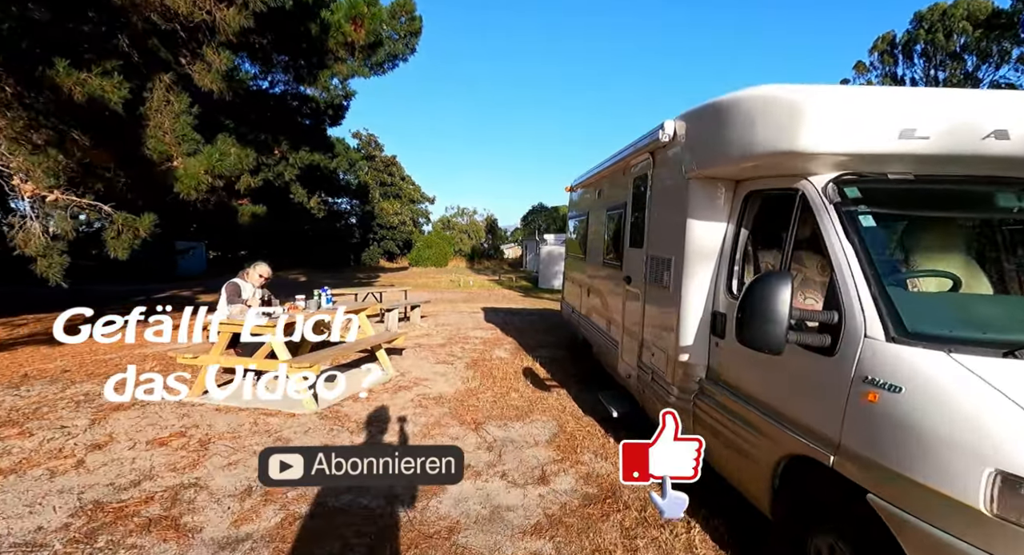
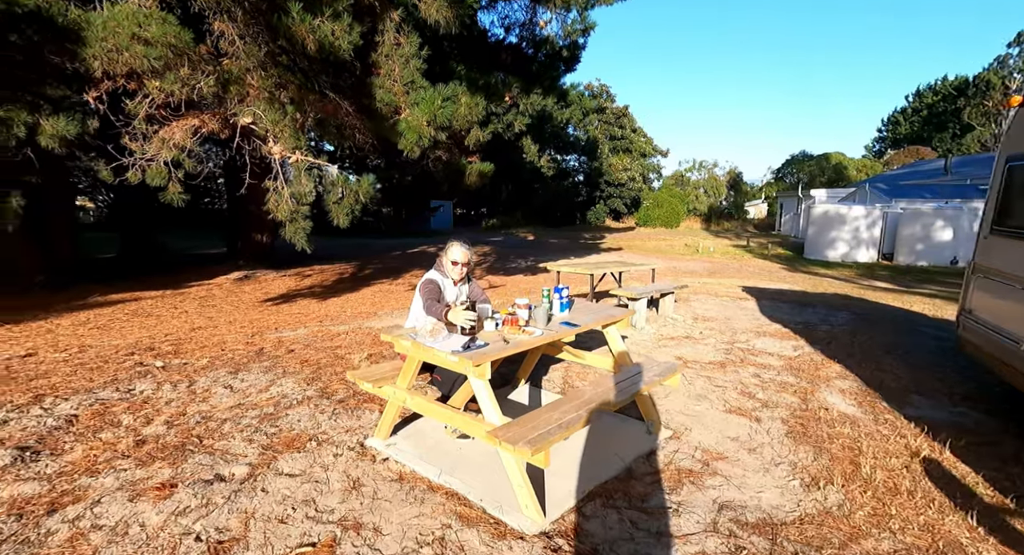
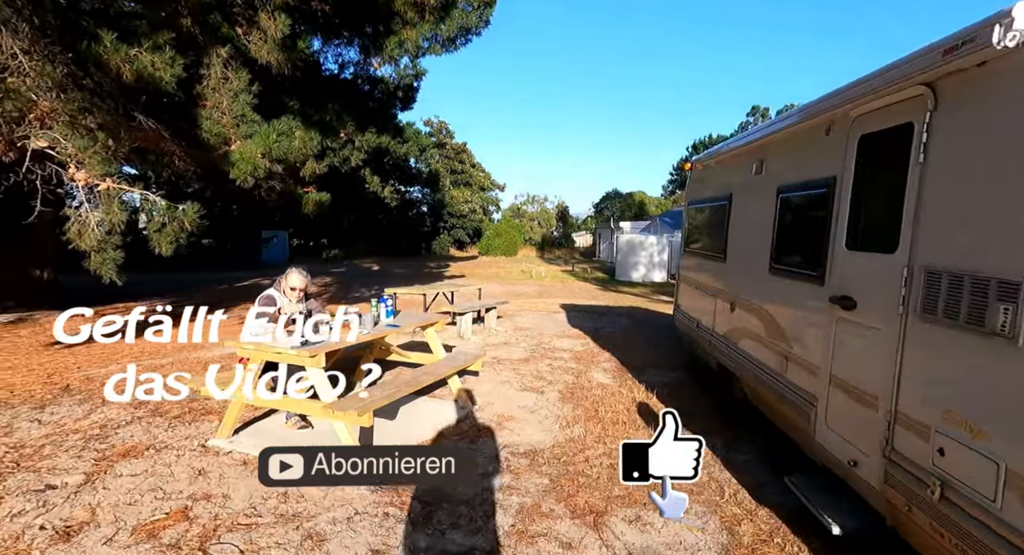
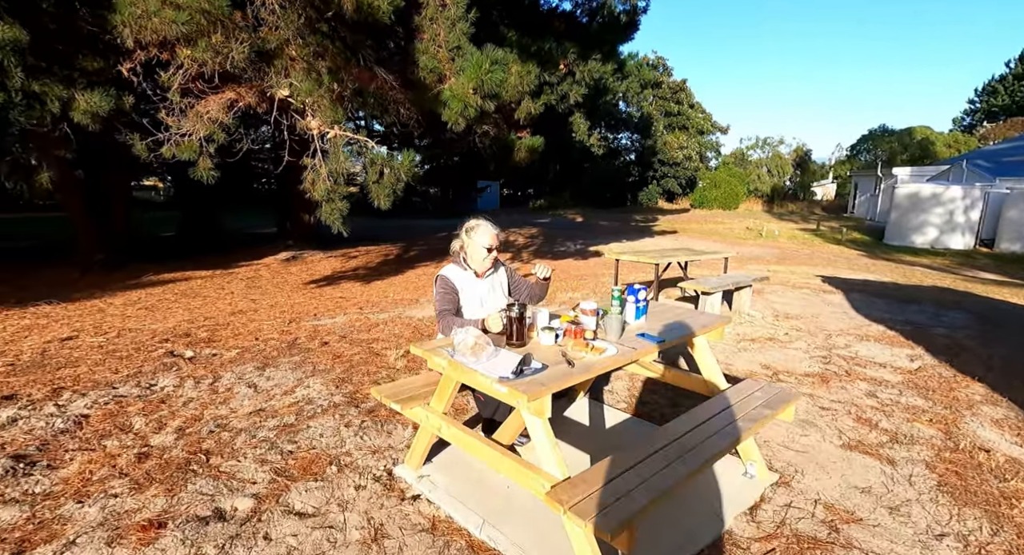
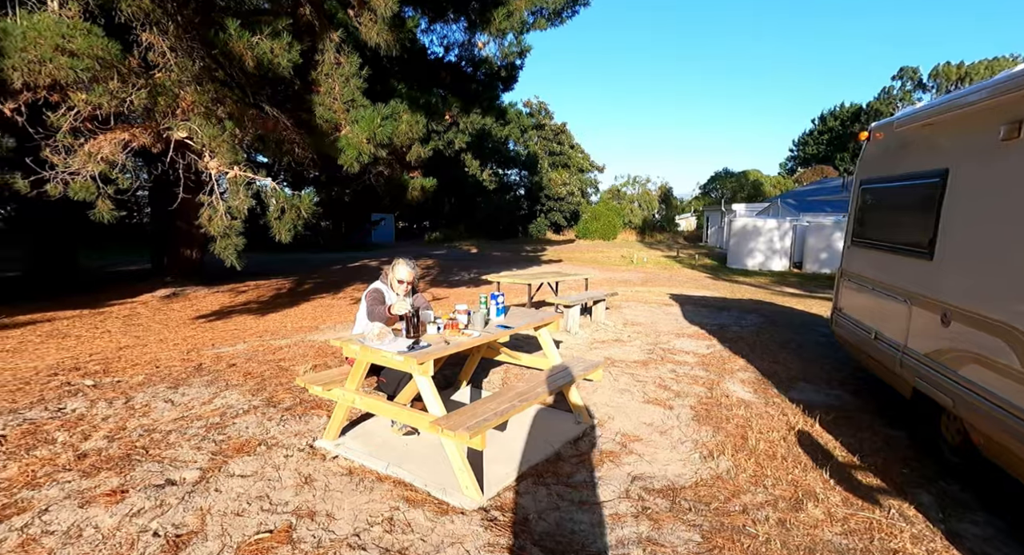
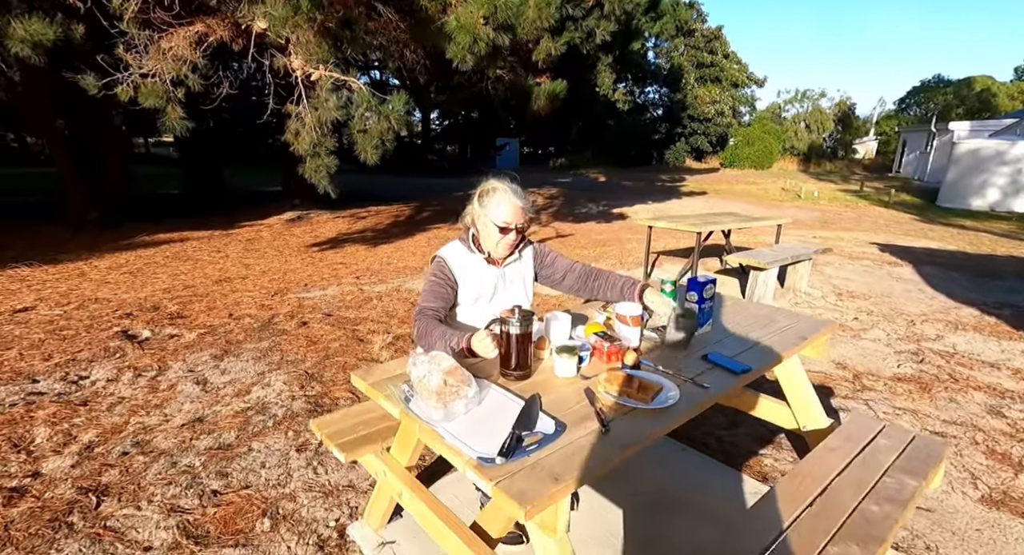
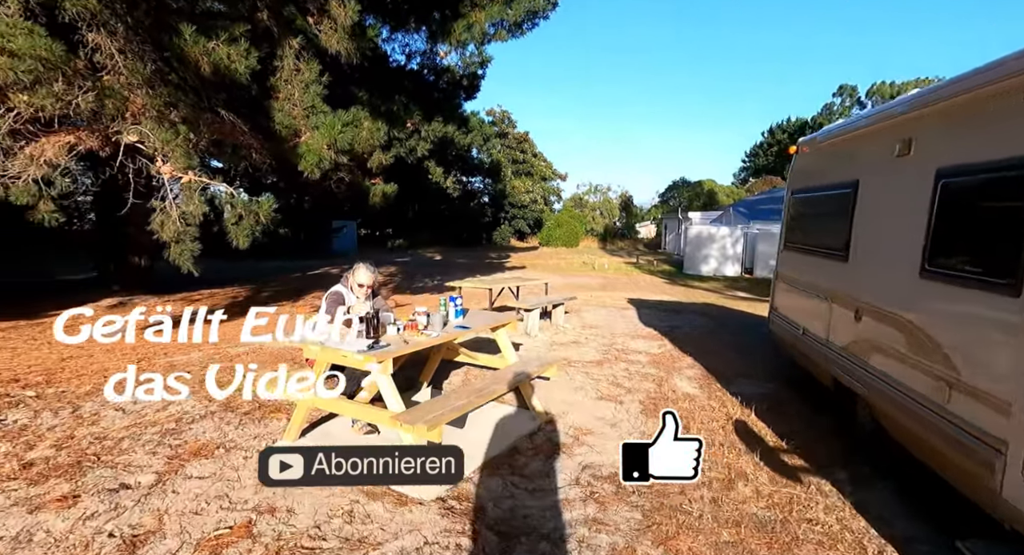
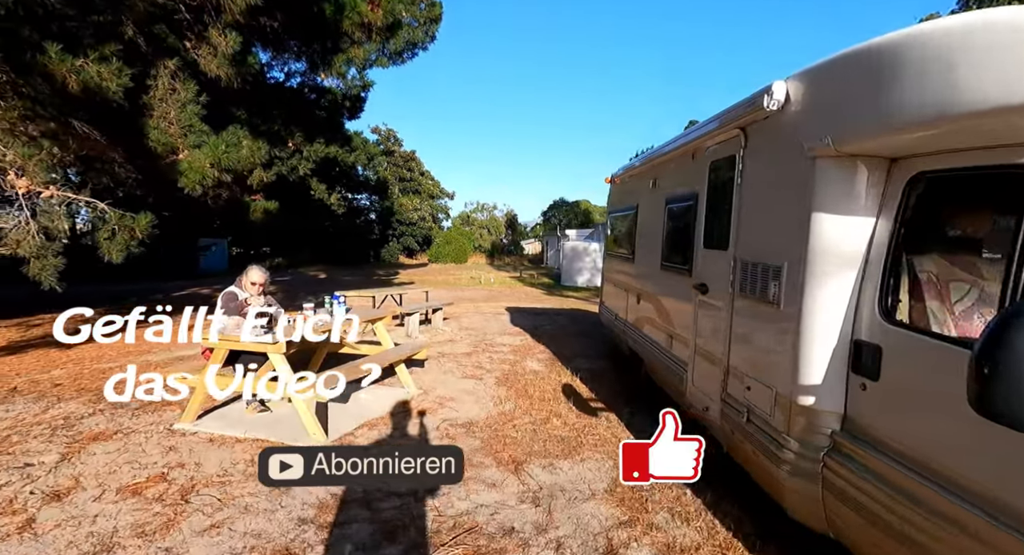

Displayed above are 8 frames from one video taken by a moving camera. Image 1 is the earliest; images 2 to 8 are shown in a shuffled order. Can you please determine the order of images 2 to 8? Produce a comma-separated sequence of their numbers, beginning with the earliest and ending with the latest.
8, 3, 7, 5, 2, 4, 6
